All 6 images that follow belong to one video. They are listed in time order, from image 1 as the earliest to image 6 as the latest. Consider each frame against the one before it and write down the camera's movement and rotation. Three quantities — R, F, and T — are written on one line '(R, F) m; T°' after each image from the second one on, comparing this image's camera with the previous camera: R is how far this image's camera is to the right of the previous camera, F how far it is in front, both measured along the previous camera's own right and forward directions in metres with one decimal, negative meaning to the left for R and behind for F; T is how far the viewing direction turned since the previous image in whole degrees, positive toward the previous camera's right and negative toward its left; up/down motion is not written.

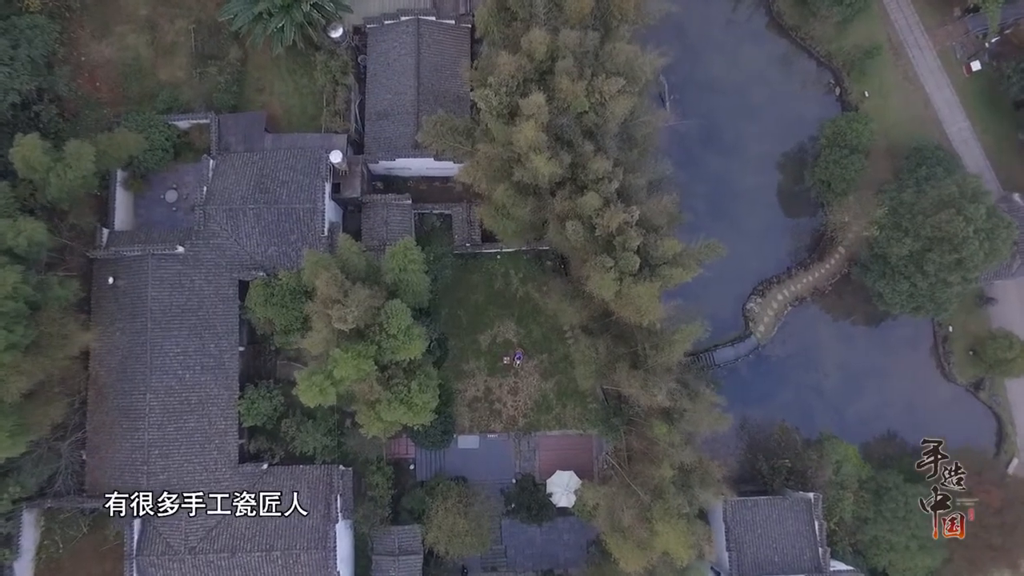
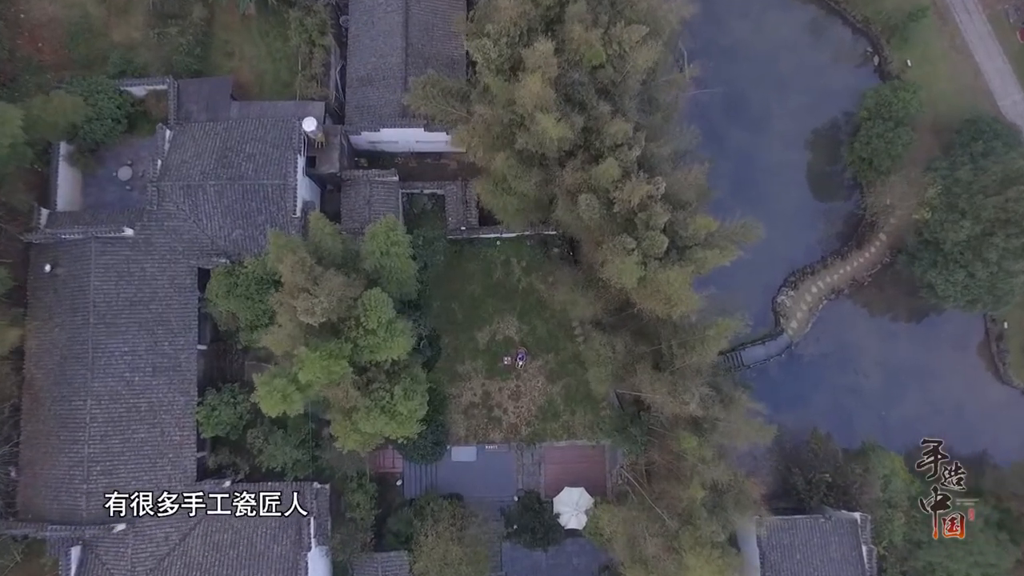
(-0.1, +3.6) m; 0°
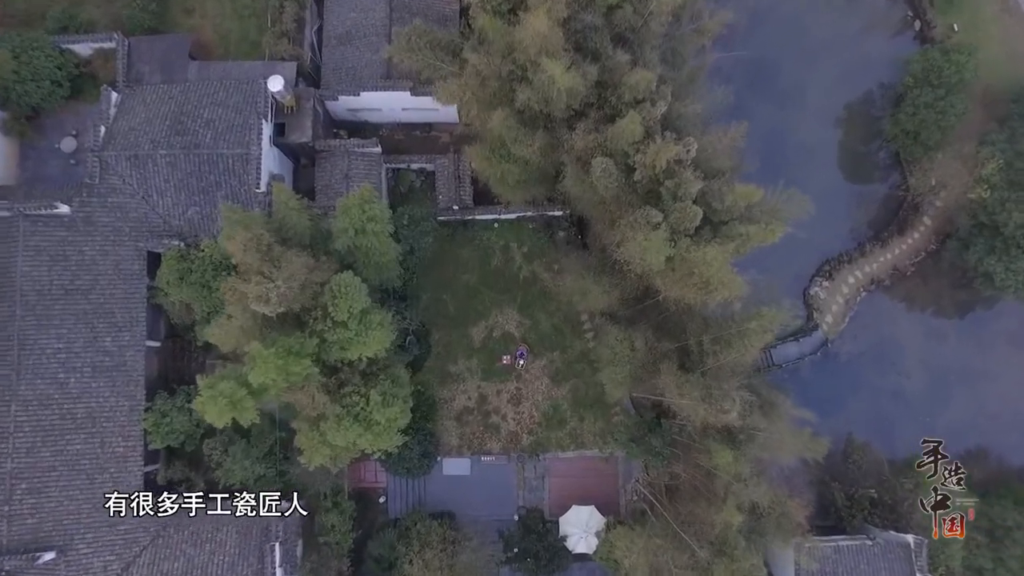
(0.0, +3.2) m; 0°
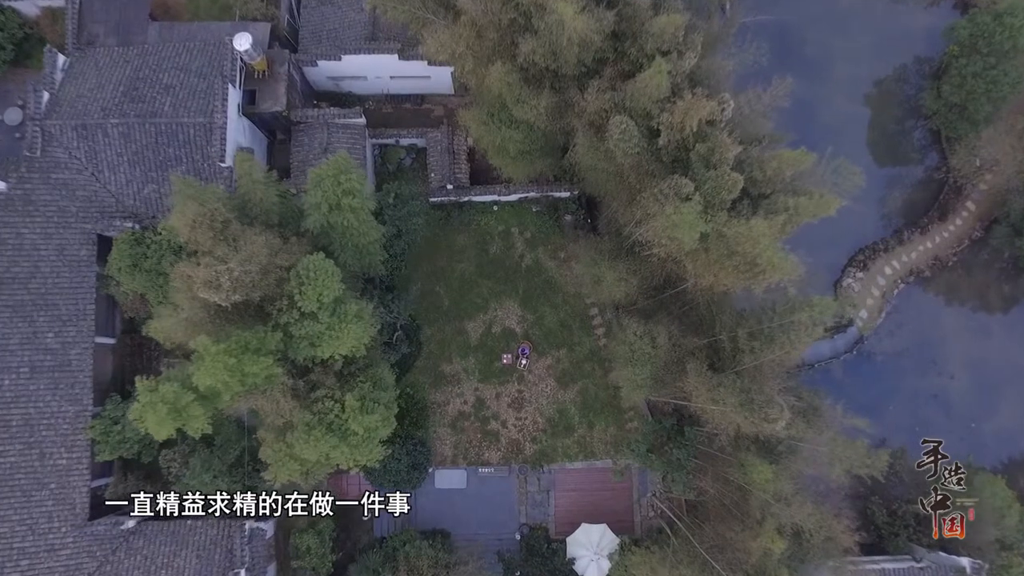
(0.0, +2.5) m; 0°
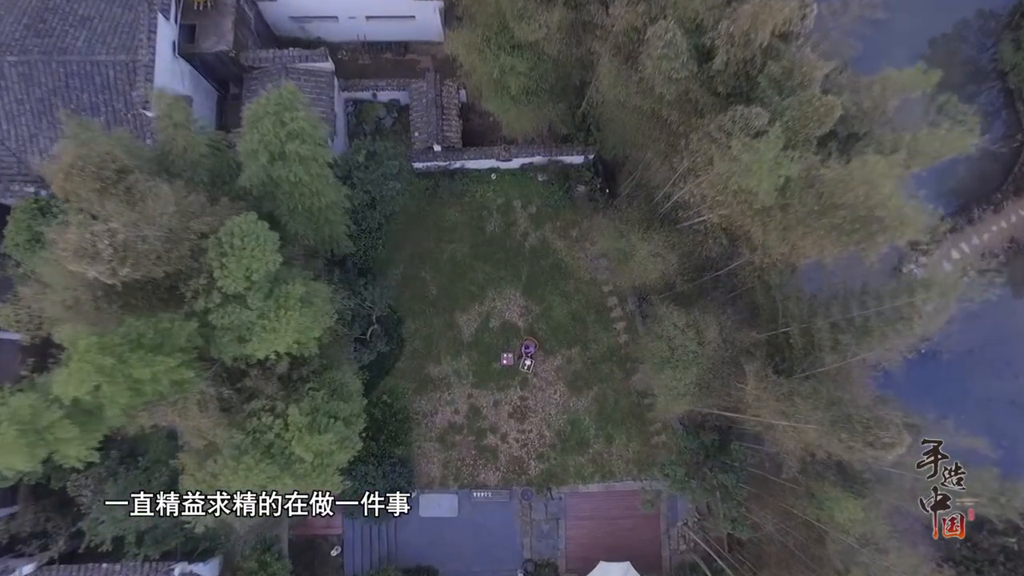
(0.0, +3.6) m; 0°
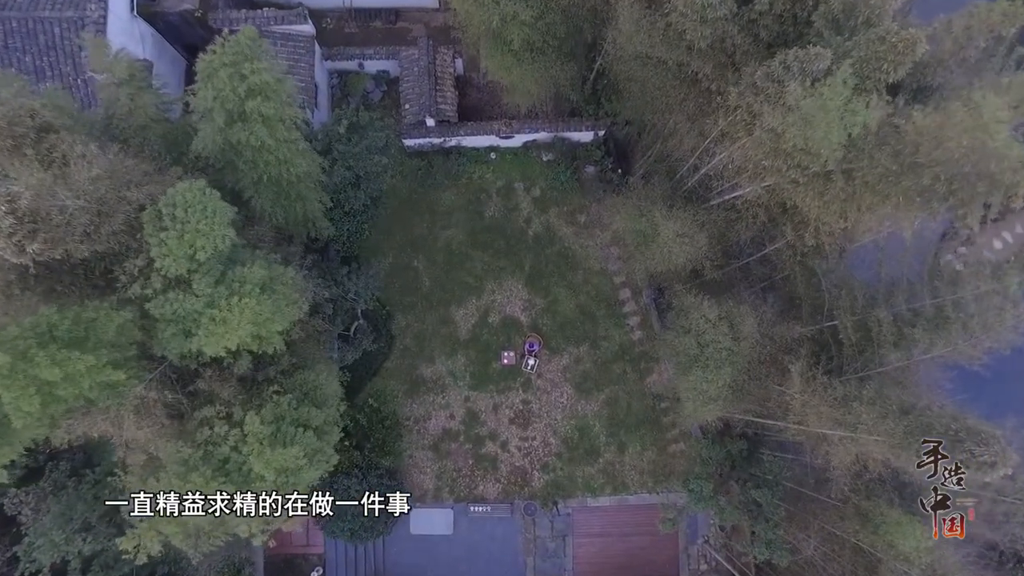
(0.0, +1.7) m; 0°
